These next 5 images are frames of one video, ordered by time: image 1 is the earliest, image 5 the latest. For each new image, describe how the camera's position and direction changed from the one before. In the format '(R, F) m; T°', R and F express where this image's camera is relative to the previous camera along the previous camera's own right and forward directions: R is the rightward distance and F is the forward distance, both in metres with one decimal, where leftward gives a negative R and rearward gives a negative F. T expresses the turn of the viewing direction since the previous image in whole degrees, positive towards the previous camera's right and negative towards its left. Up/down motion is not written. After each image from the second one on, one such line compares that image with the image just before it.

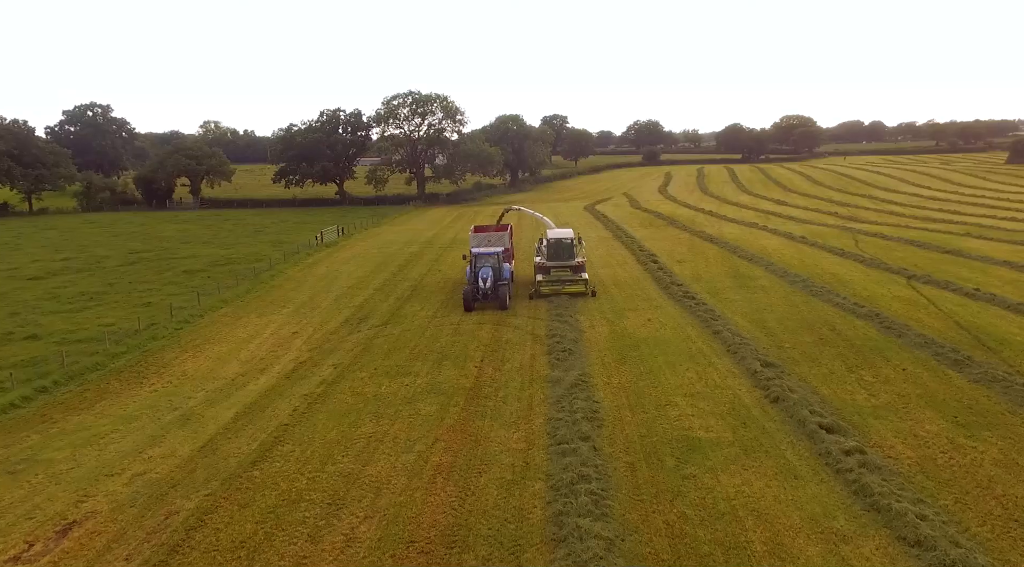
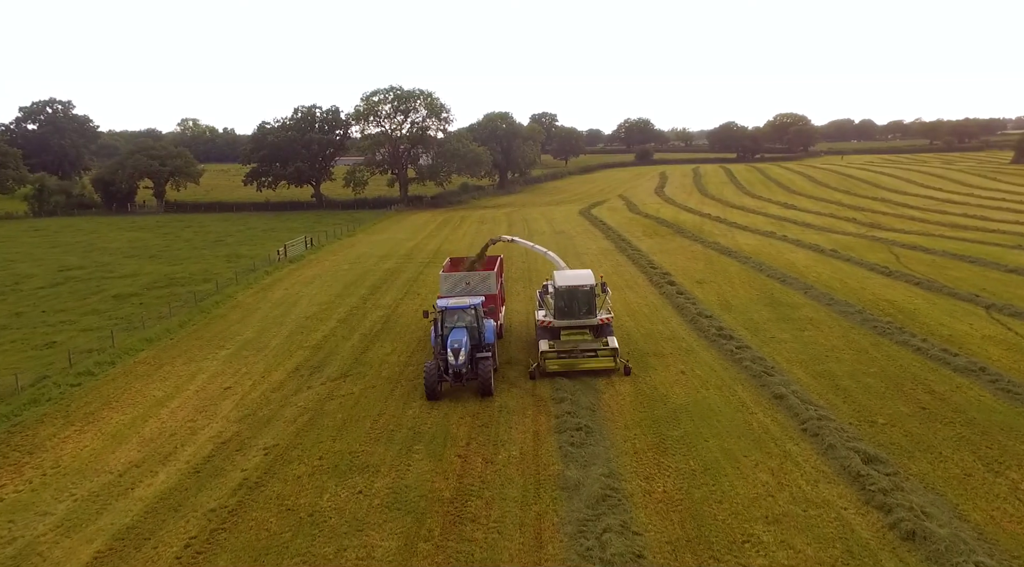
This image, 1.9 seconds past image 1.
(-0.2, +5.5) m; +1°
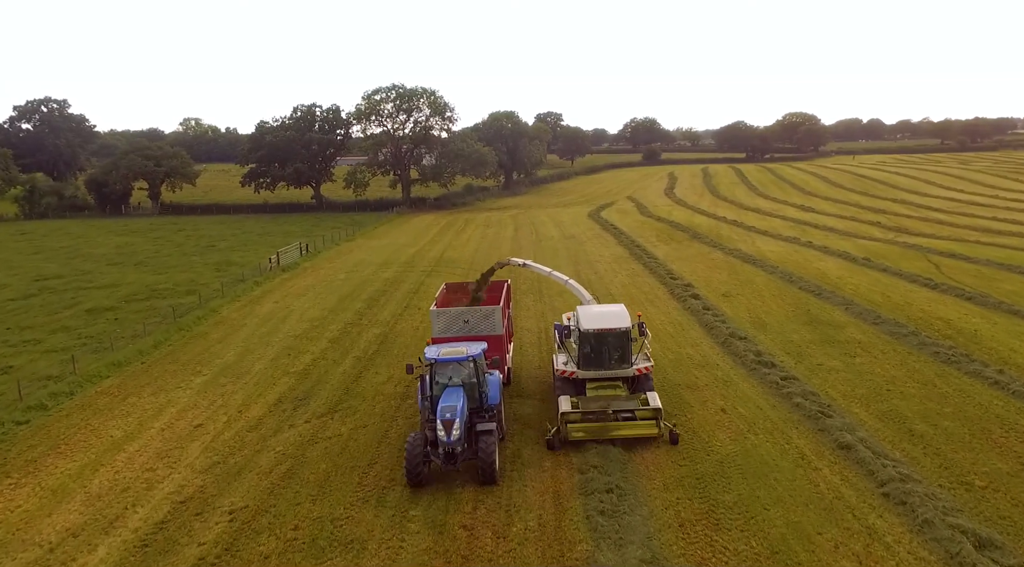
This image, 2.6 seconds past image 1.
(-0.2, +2.6) m; 0°
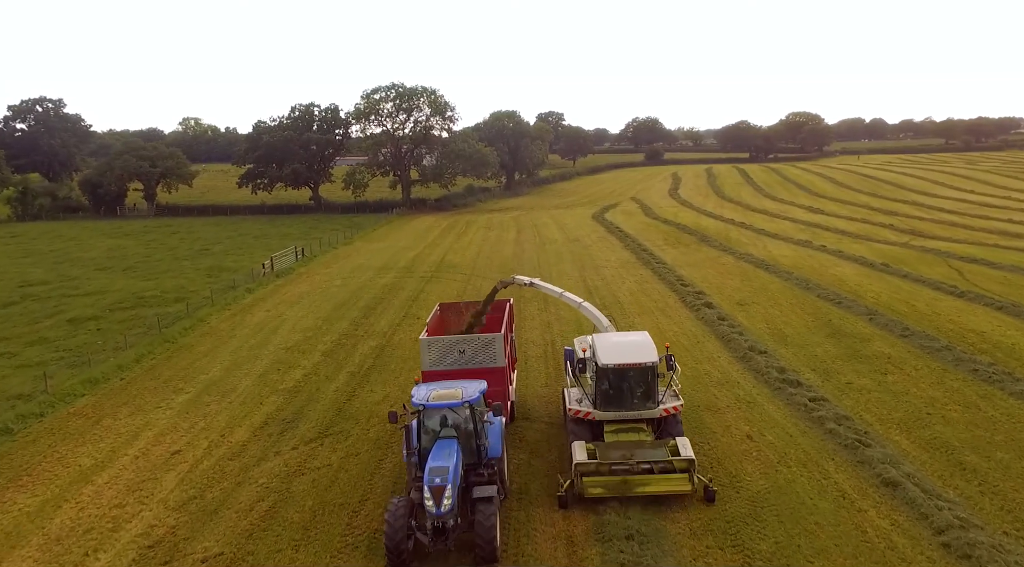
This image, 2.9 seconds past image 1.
(-0.1, +1.4) m; 0°
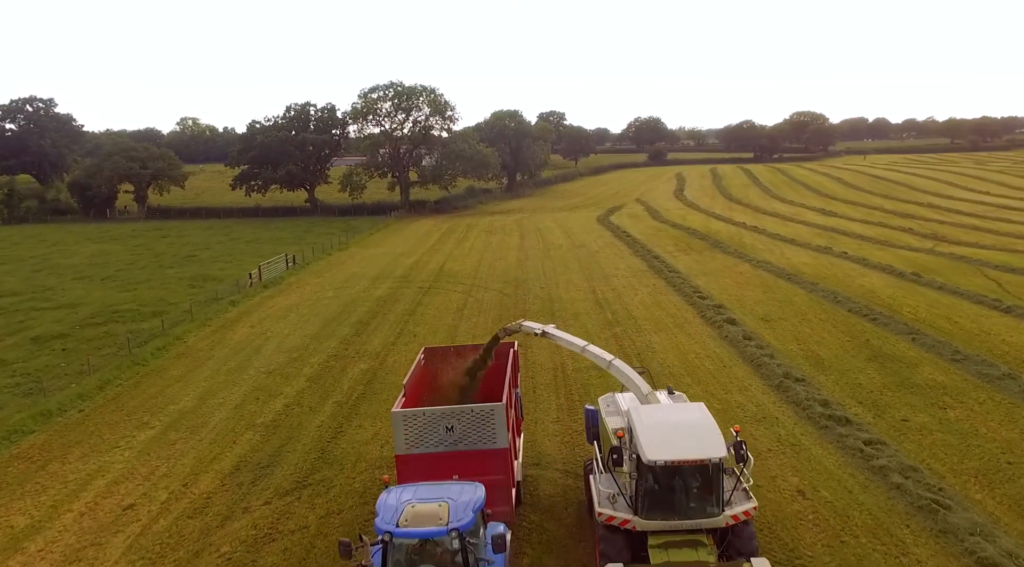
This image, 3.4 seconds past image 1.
(-0.1, +2.3) m; 0°
